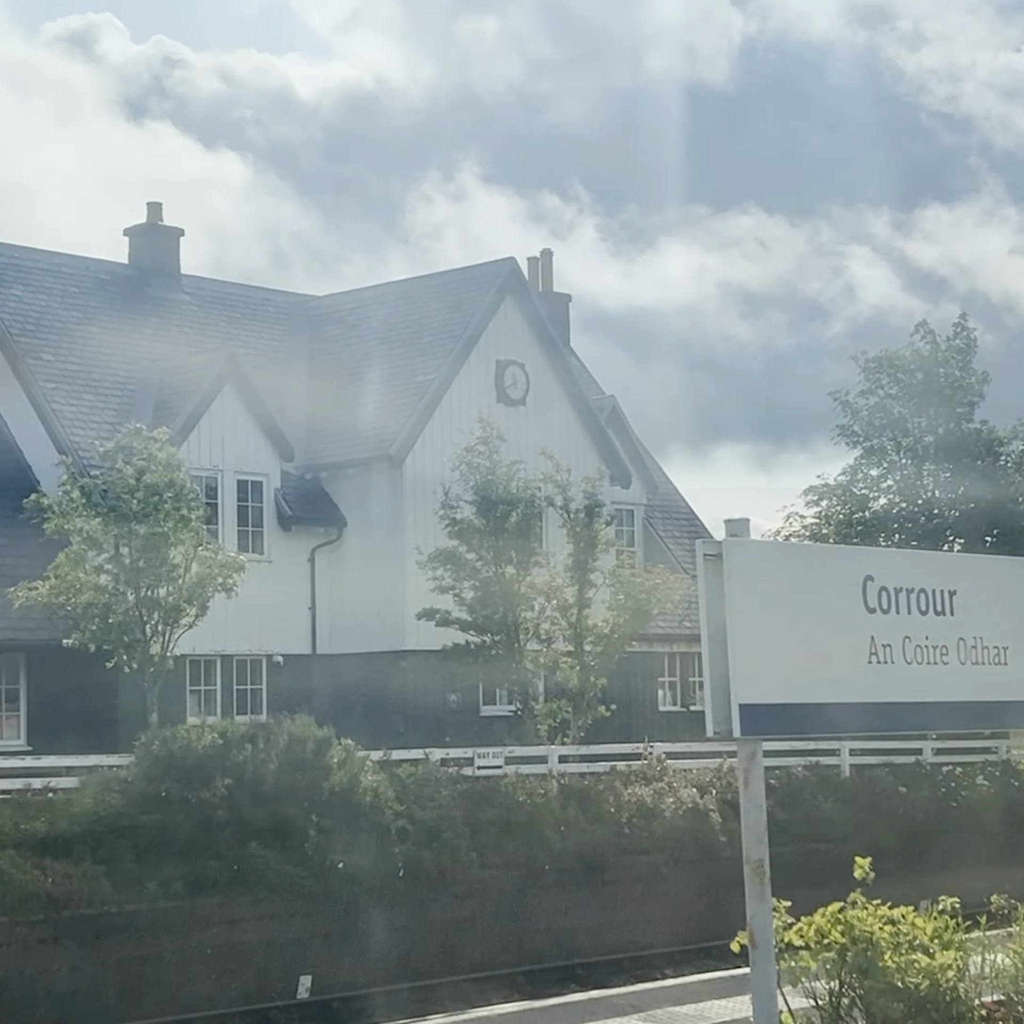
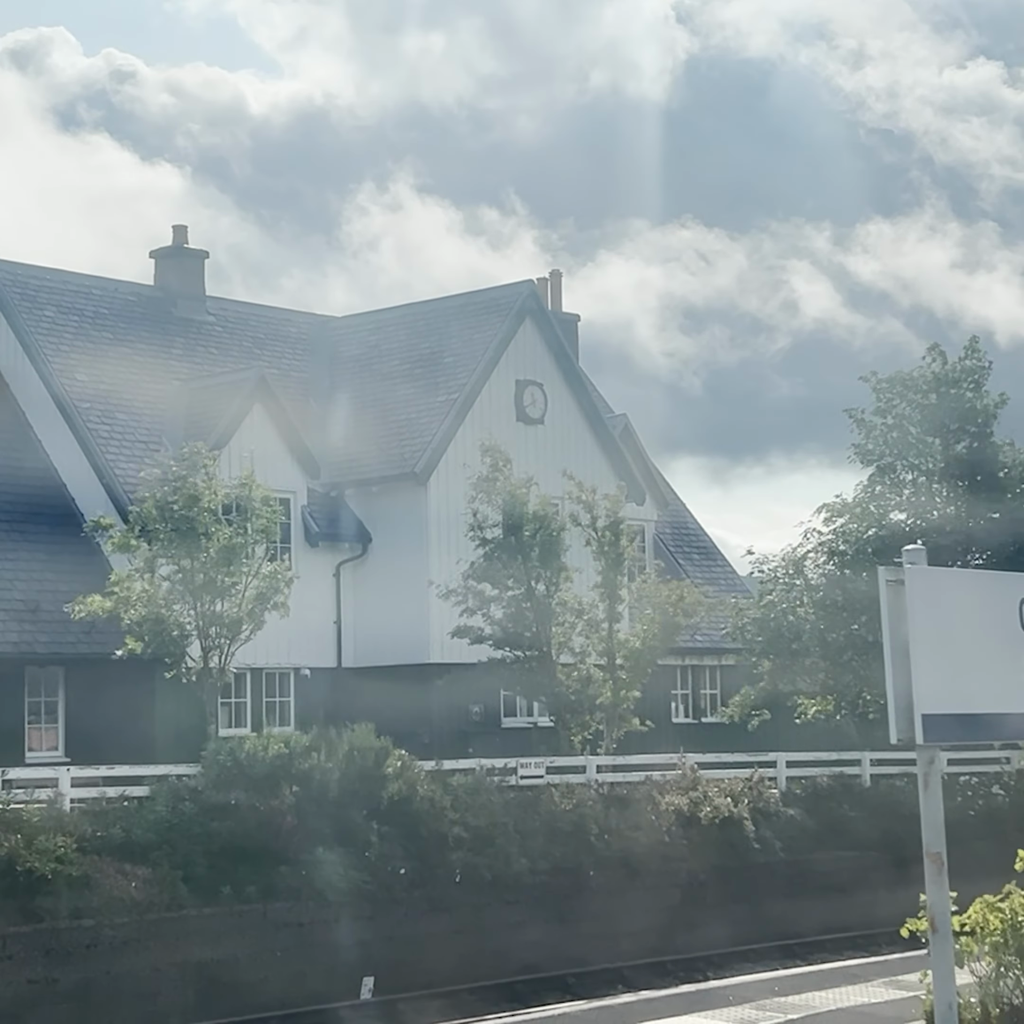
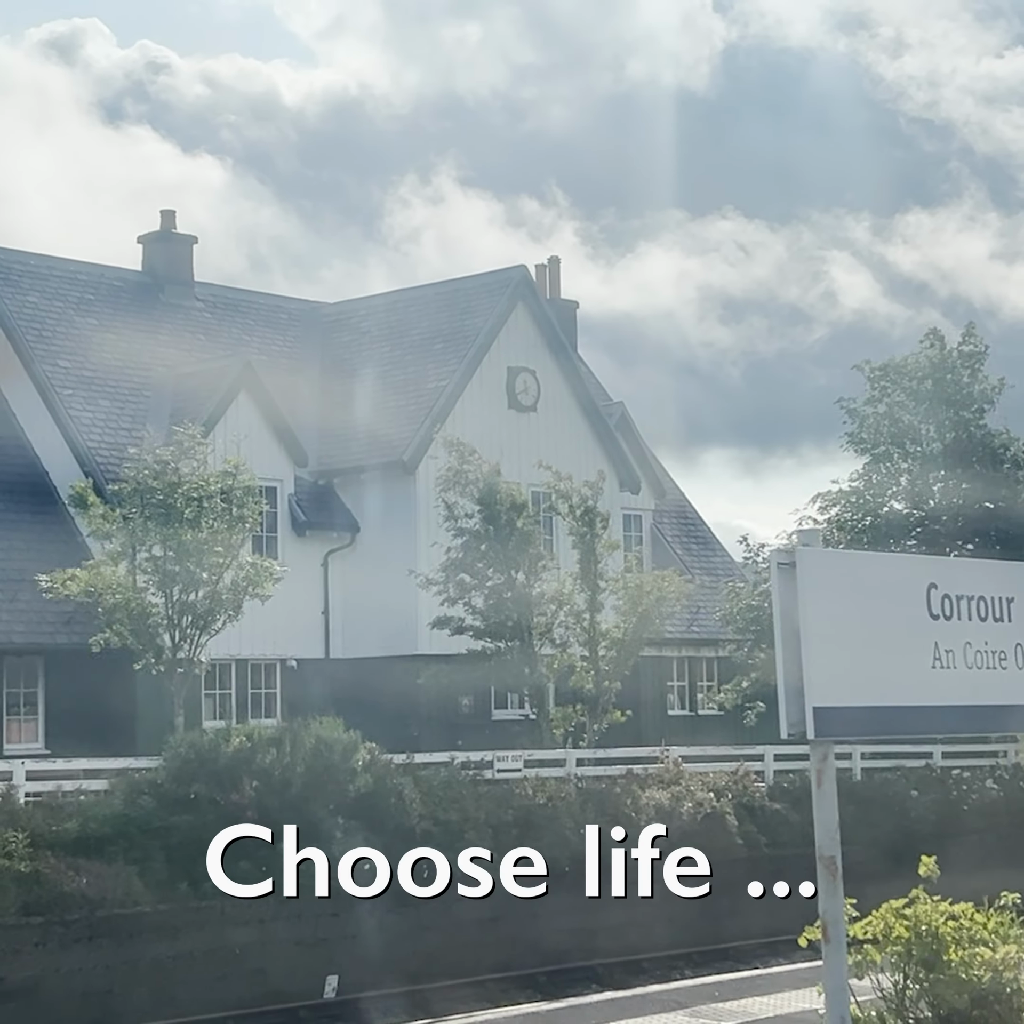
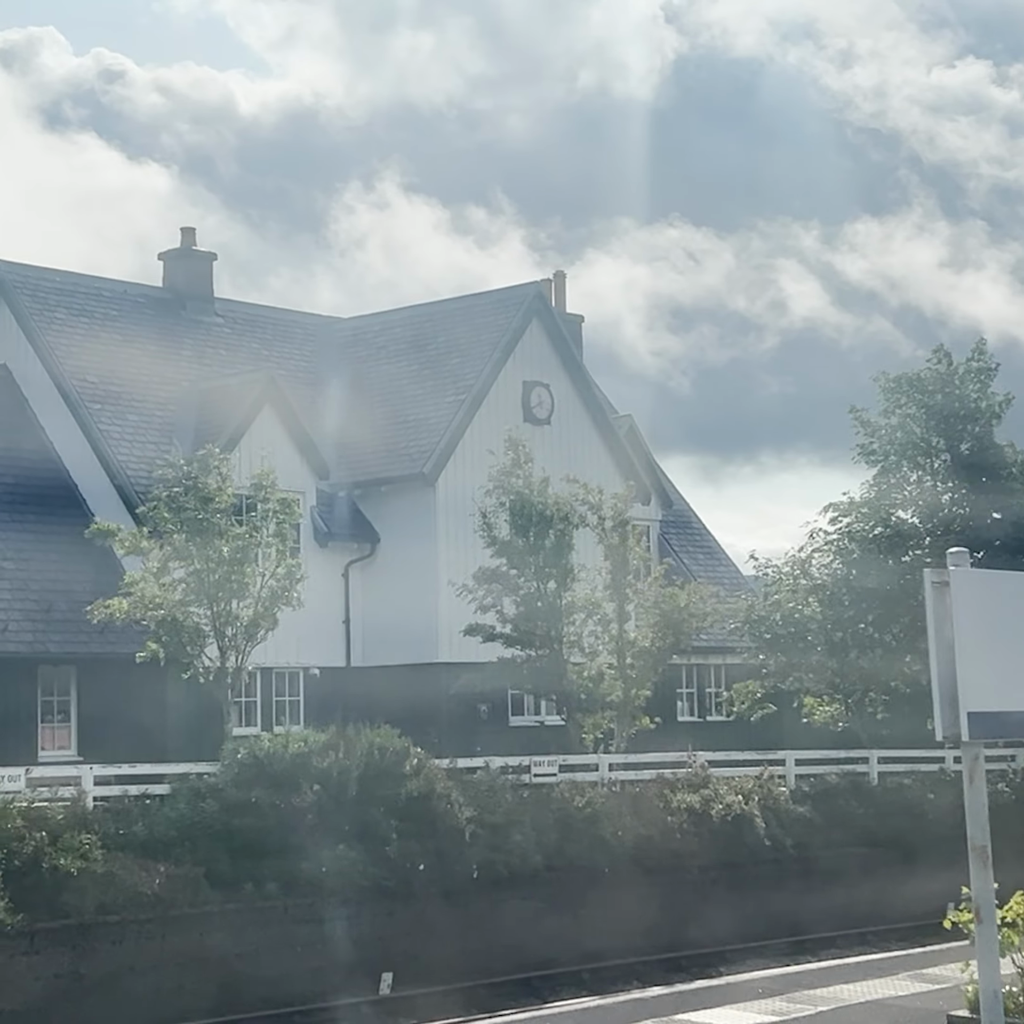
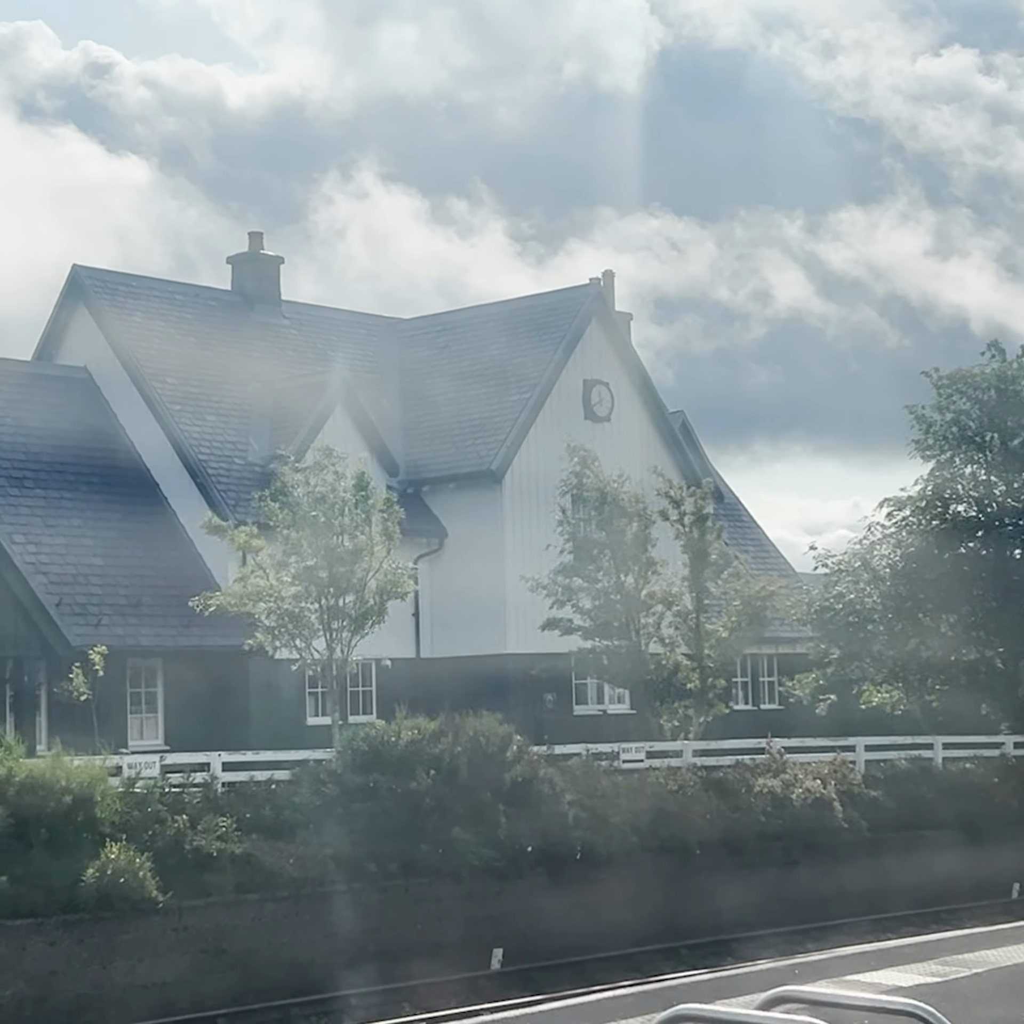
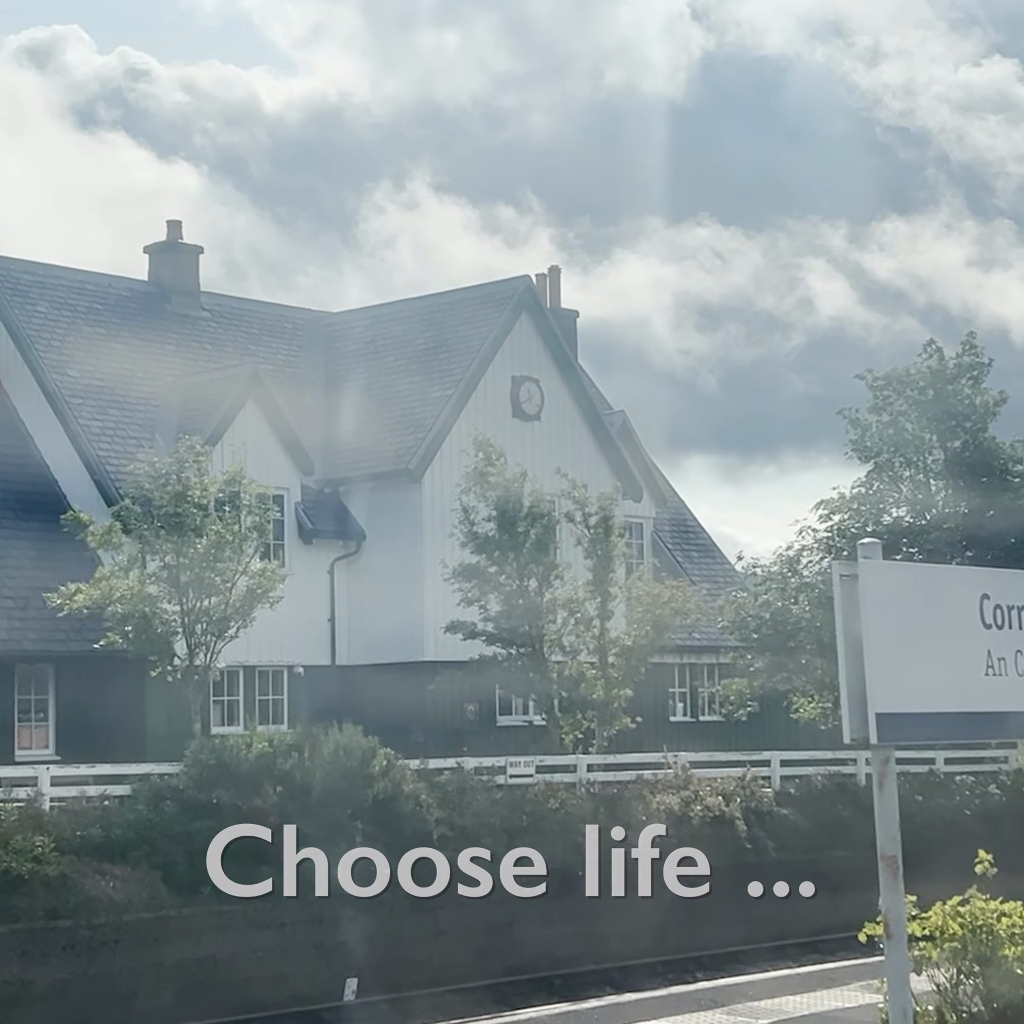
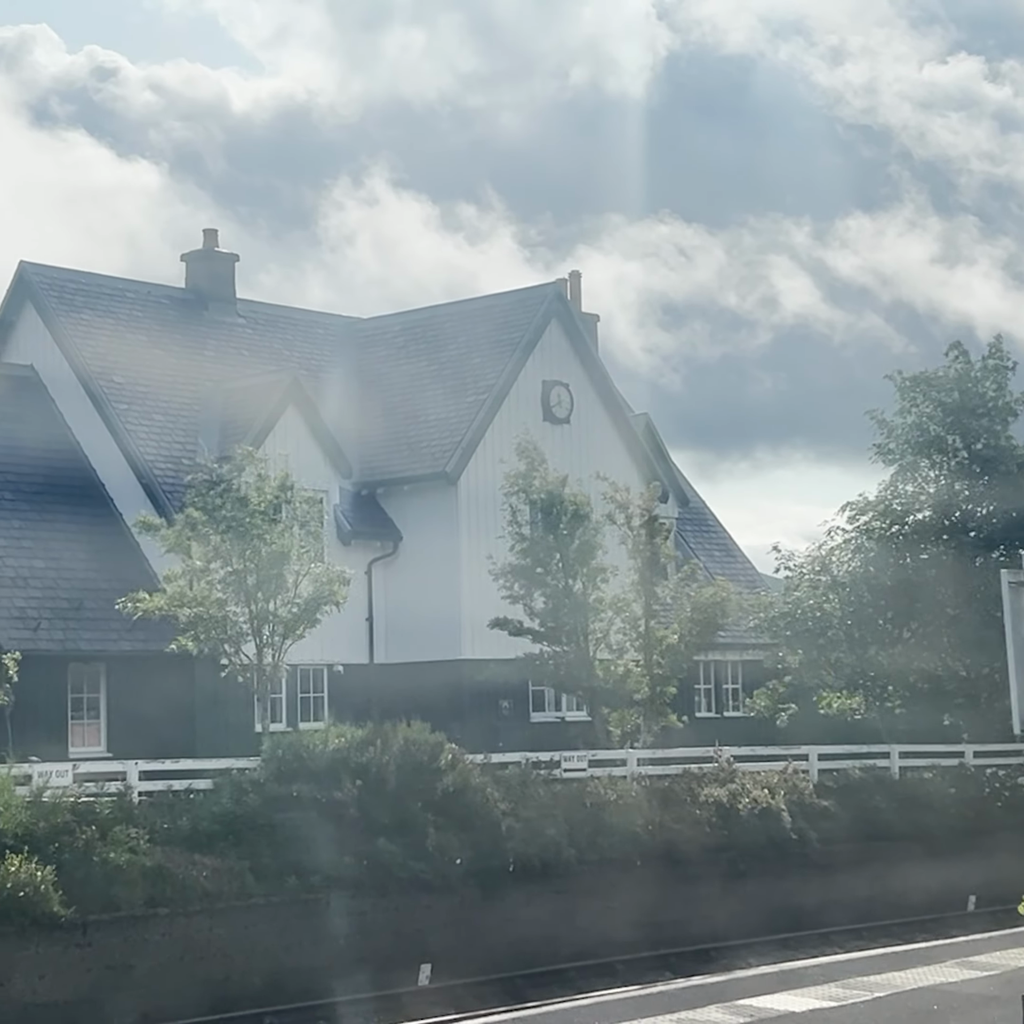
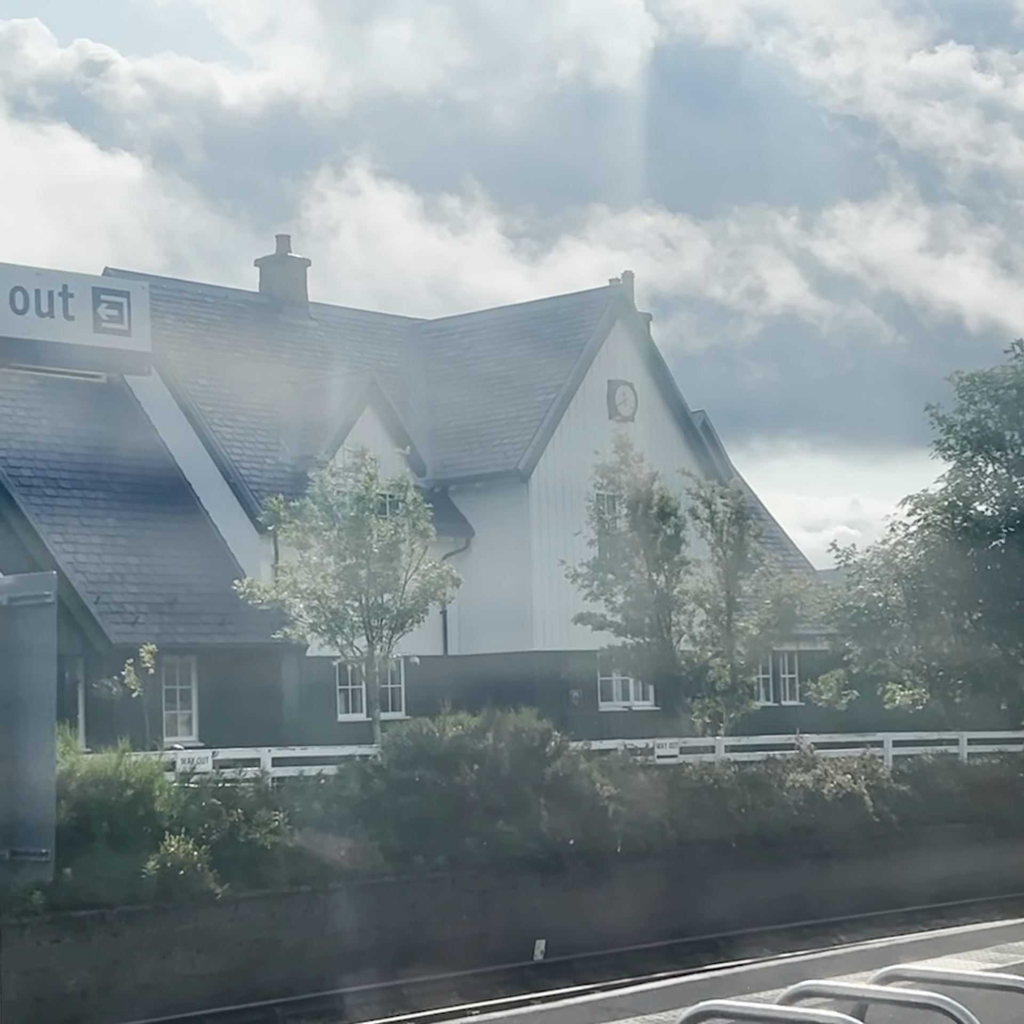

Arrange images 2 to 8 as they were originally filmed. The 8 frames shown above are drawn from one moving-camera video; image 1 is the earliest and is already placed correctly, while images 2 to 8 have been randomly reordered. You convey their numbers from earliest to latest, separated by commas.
3, 6, 2, 4, 7, 5, 8
